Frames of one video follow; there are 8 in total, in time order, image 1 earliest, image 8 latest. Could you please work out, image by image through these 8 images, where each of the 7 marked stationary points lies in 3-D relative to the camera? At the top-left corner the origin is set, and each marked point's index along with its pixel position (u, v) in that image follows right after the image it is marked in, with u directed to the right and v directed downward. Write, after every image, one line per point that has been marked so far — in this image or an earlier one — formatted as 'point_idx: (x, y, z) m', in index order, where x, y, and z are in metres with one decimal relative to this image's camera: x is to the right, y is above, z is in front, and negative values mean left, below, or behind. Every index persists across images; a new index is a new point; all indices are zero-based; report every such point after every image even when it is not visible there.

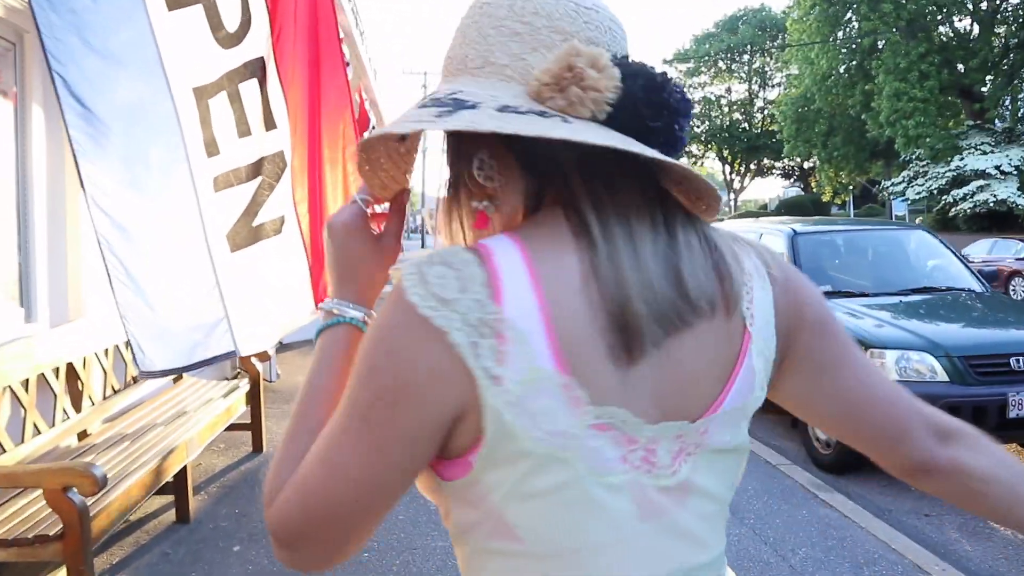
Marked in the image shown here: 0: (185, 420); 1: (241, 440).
0: (-1.7, -0.7, +4.6) m
1: (-1.8, -1.0, +6.0) m
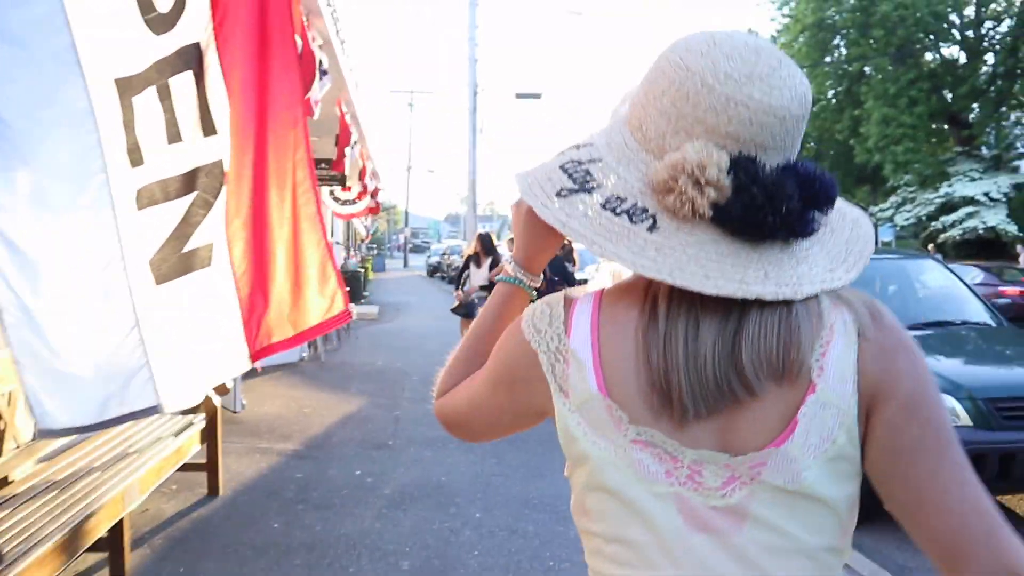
0: (-1.8, -0.8, +4.1) m
1: (-1.9, -1.2, +5.4) m
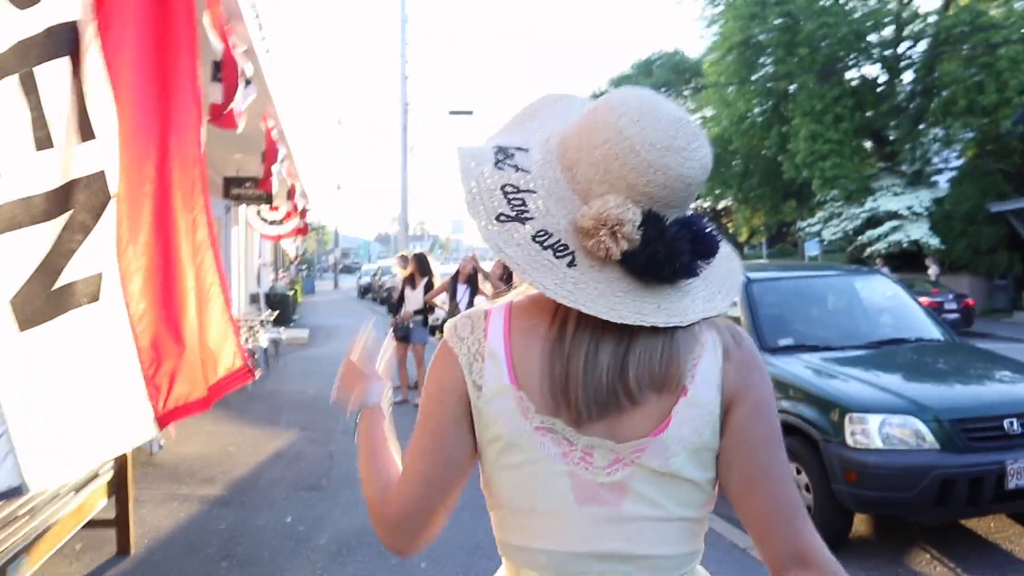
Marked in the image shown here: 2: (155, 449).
0: (-2.0, -0.9, +3.5) m
1: (-2.2, -1.4, +4.8) m
2: (-2.8, -1.2, +6.8) m
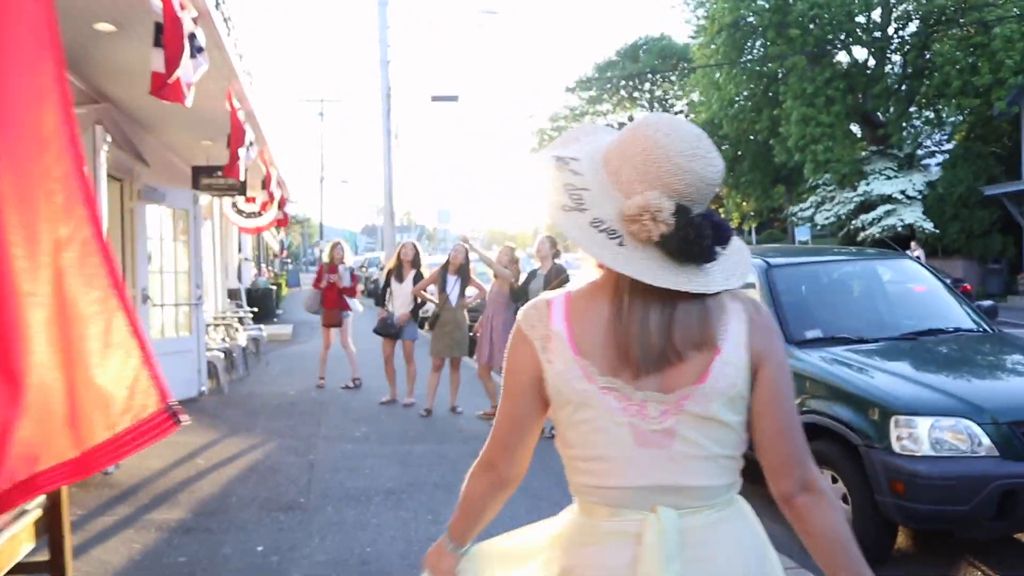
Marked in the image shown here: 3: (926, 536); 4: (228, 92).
0: (-1.9, -1.0, +2.8) m
1: (-2.2, -1.4, +4.2) m
2: (-2.8, -1.2, +6.1) m
3: (+2.5, -1.5, +5.4) m
4: (-2.4, +1.7, +7.6) m
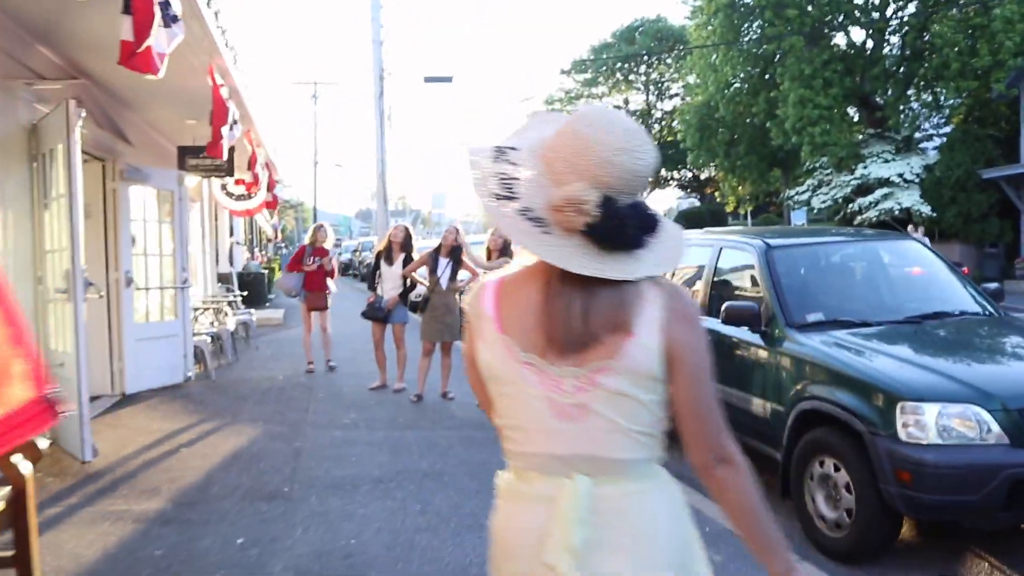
0: (-2.0, -0.9, +2.6) m
1: (-2.3, -1.3, +4.0) m
2: (-2.8, -1.1, +5.9) m
3: (+2.5, -1.4, +5.2) m
4: (-2.5, +1.8, +7.3) m
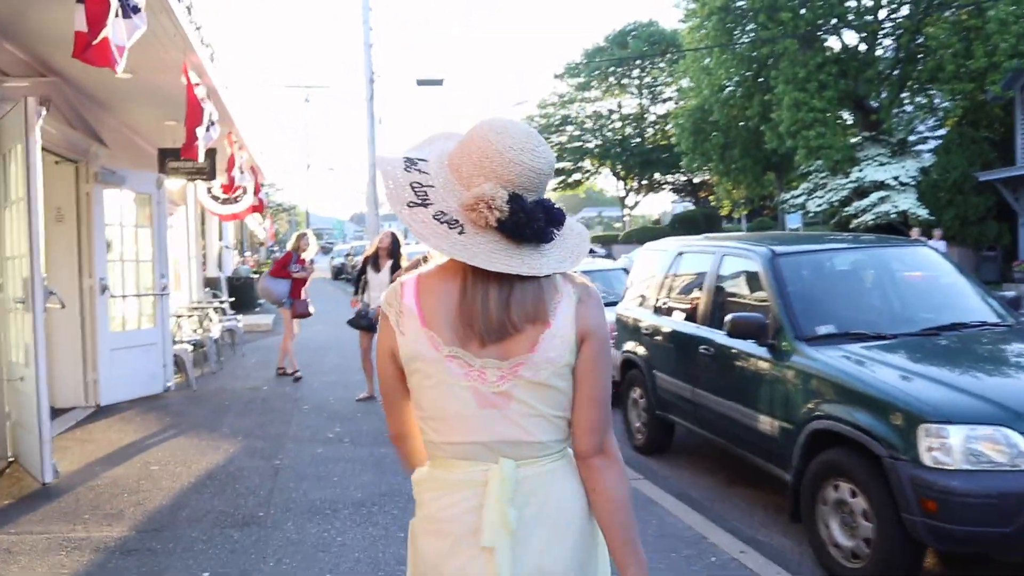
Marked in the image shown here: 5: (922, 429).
0: (-2.0, -0.9, +2.3) m
1: (-2.3, -1.3, +3.6) m
2: (-2.9, -1.2, +5.5) m
3: (+2.4, -1.5, +4.9) m
4: (-2.6, +1.8, +7.0) m
5: (+1.9, -0.7, +4.1) m
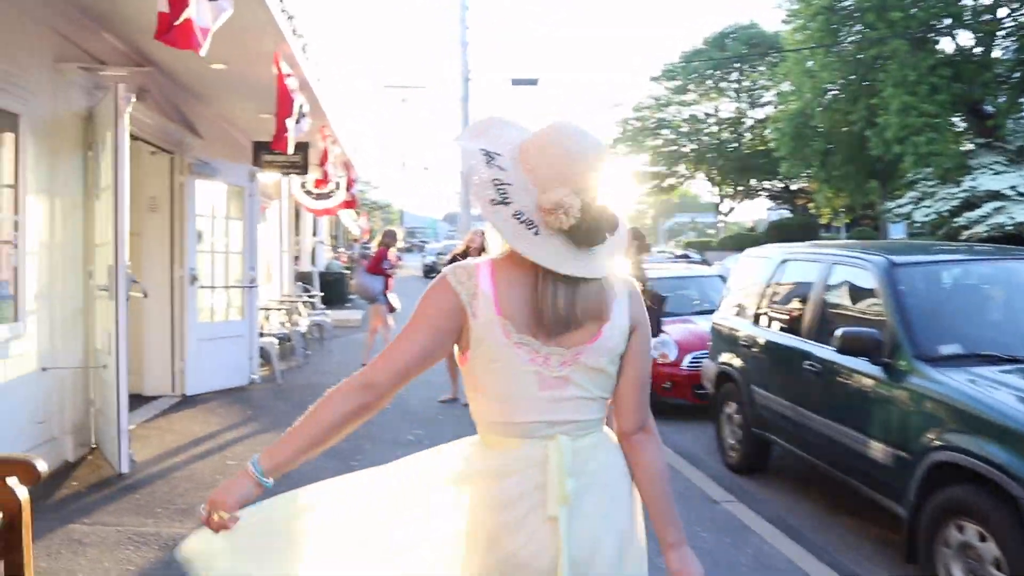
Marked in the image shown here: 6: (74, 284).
0: (-1.8, -0.9, +2.2) m
1: (-2.0, -1.3, +3.5) m
2: (-2.4, -1.1, +5.5) m
3: (+2.8, -1.6, +4.3) m
4: (-1.8, +1.8, +6.9) m
5: (+2.3, -0.7, +3.6) m
6: (-2.9, 0.0, +5.8) m
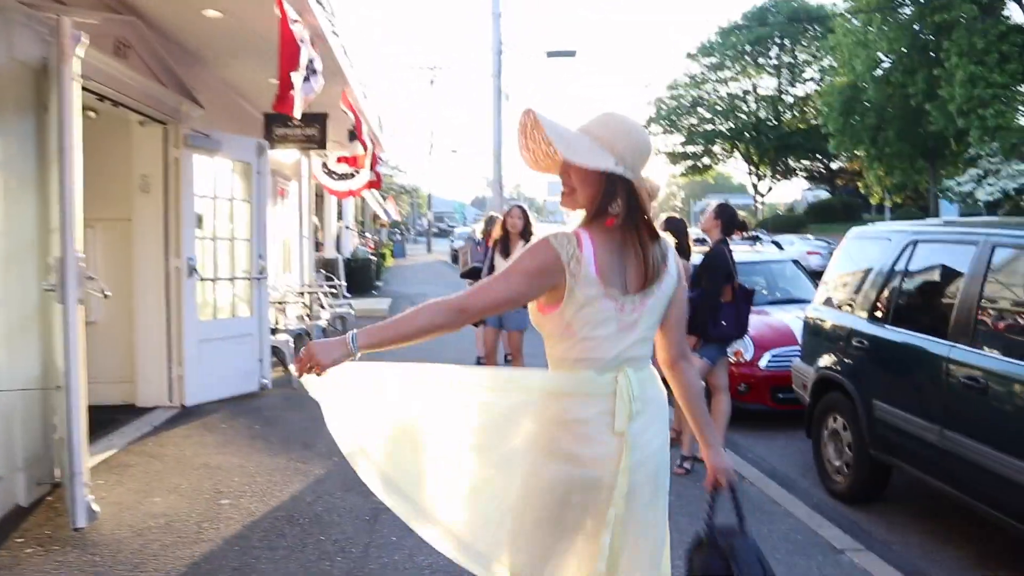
0: (-1.6, -0.9, +0.9) m
1: (-1.7, -1.3, +2.3) m
2: (-2.0, -1.1, +4.3) m
3: (+3.1, -1.5, +3.0) m
4: (-1.5, +1.8, +5.6) m
5: (+2.6, -0.7, +2.3) m
6: (-2.5, 0.0, +4.6) m
